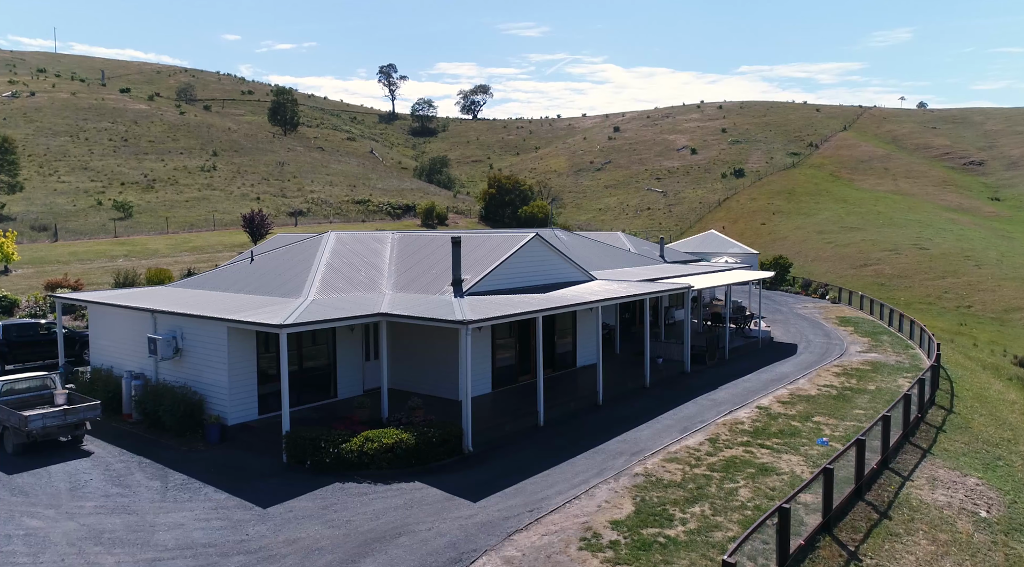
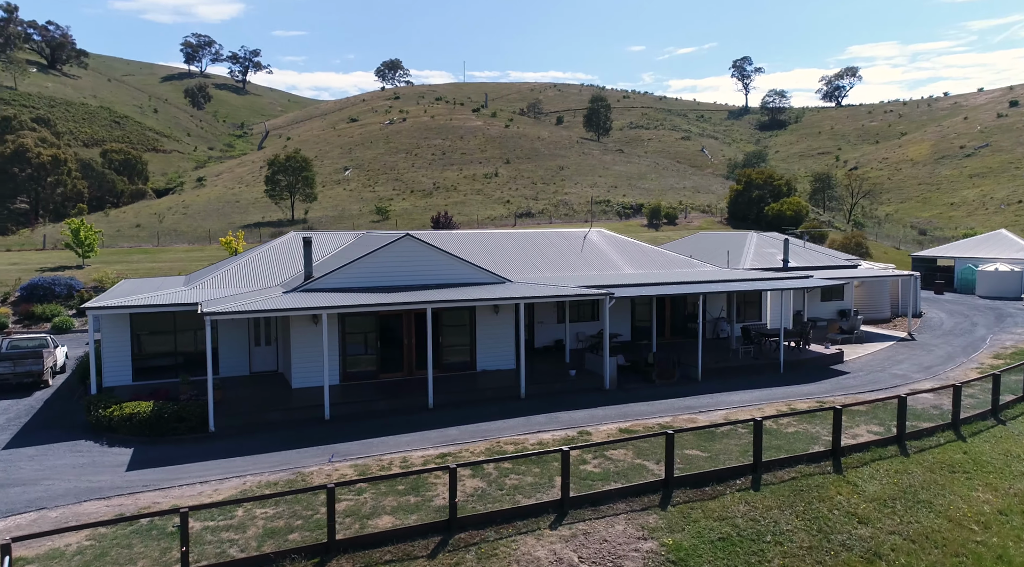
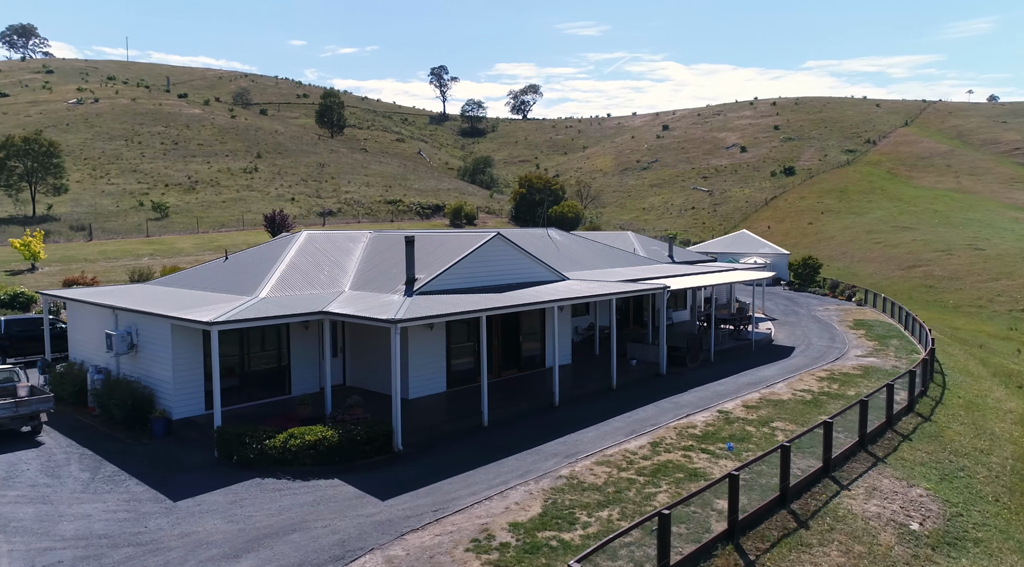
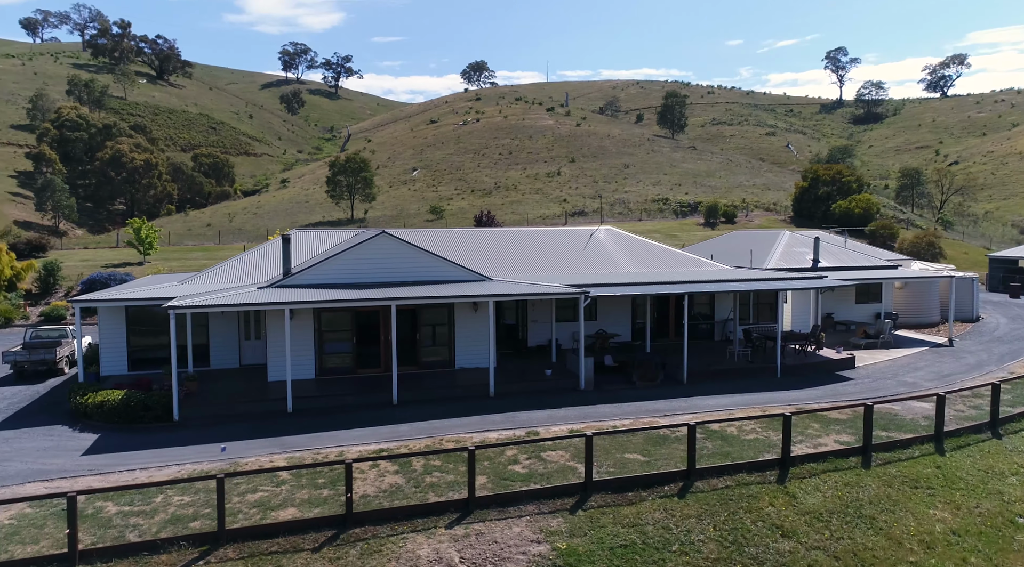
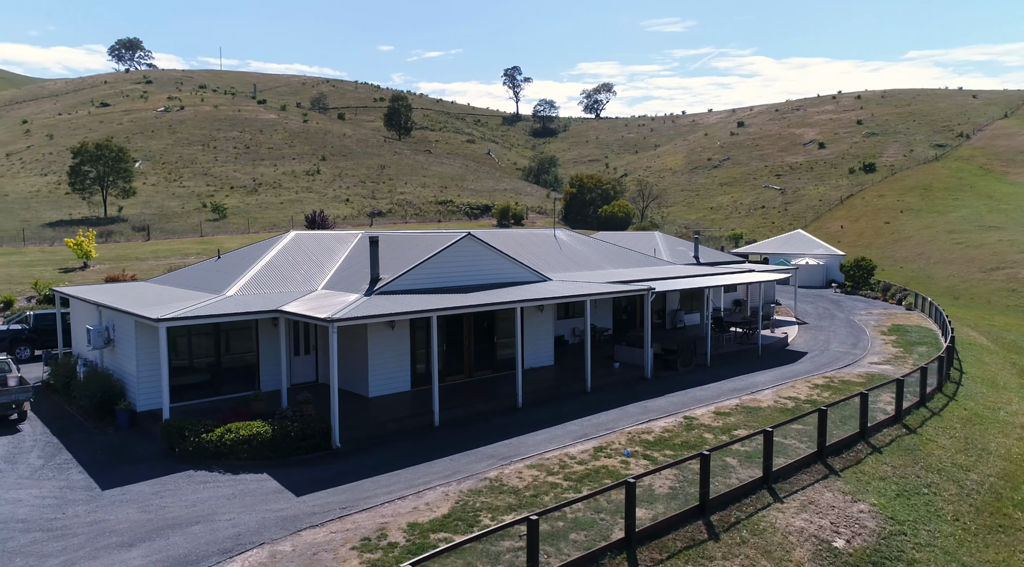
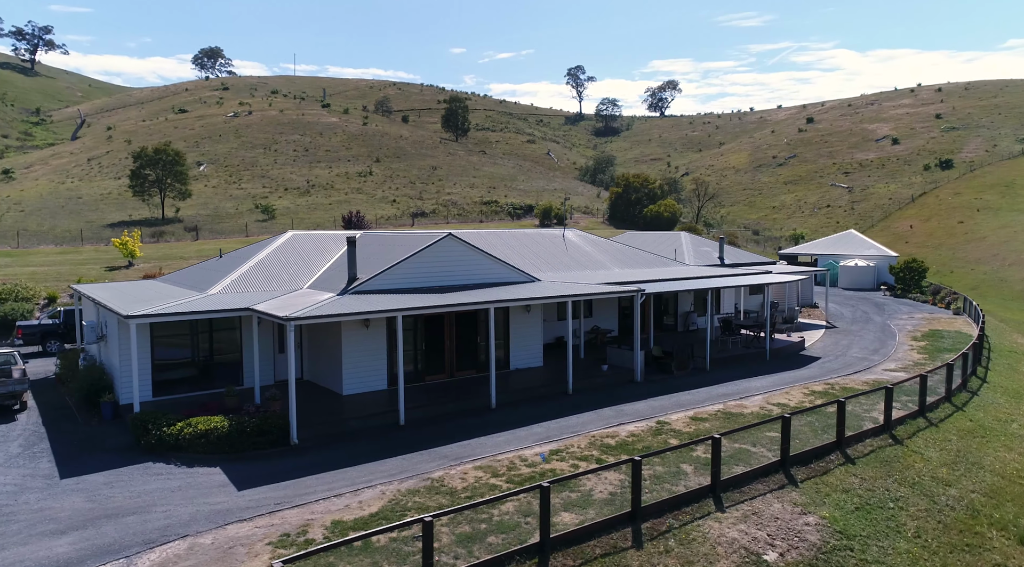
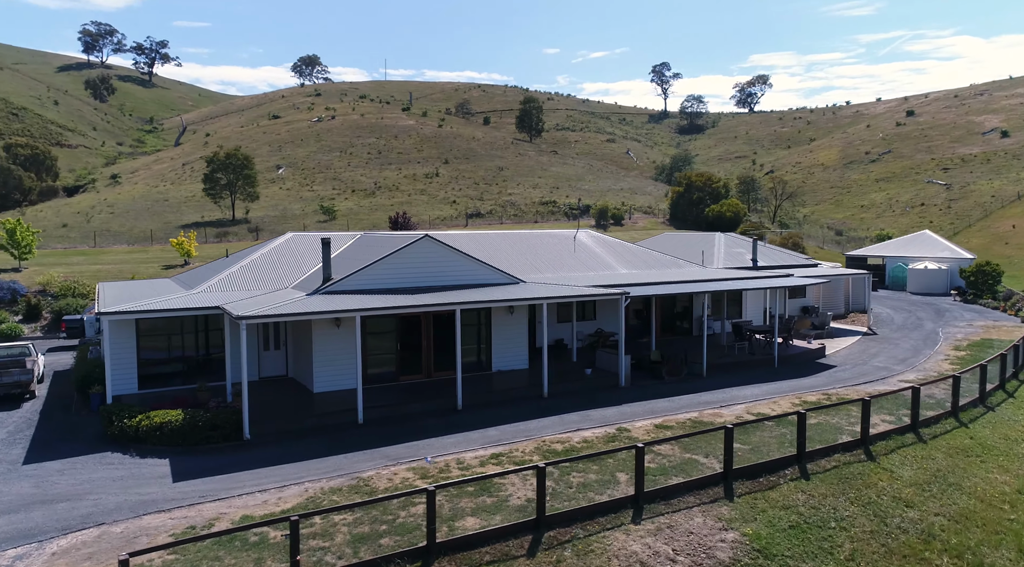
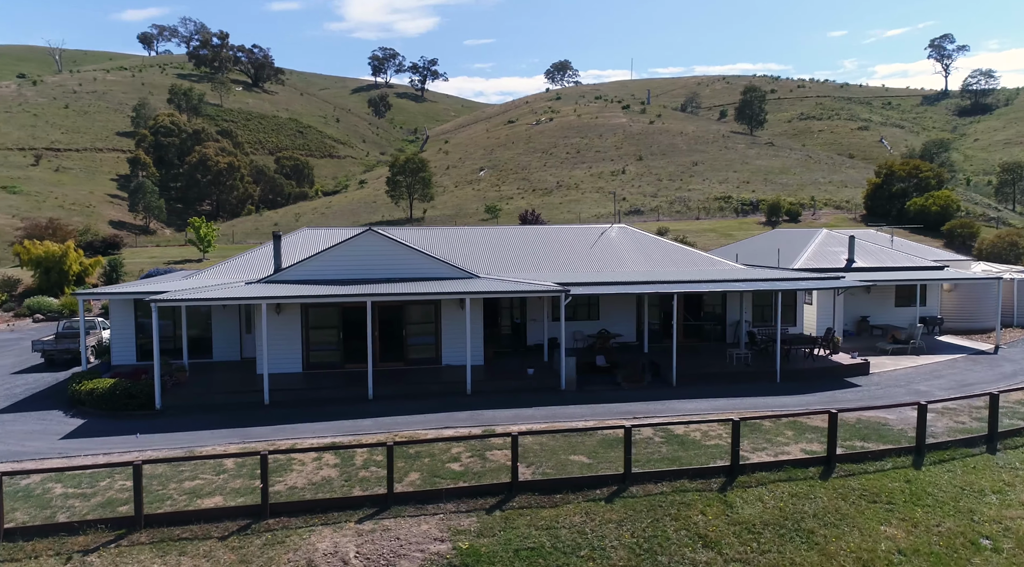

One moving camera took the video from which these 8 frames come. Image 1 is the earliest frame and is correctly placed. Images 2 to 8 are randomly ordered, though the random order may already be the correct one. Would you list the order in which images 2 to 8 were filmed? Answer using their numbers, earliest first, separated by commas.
3, 5, 6, 7, 2, 4, 8
